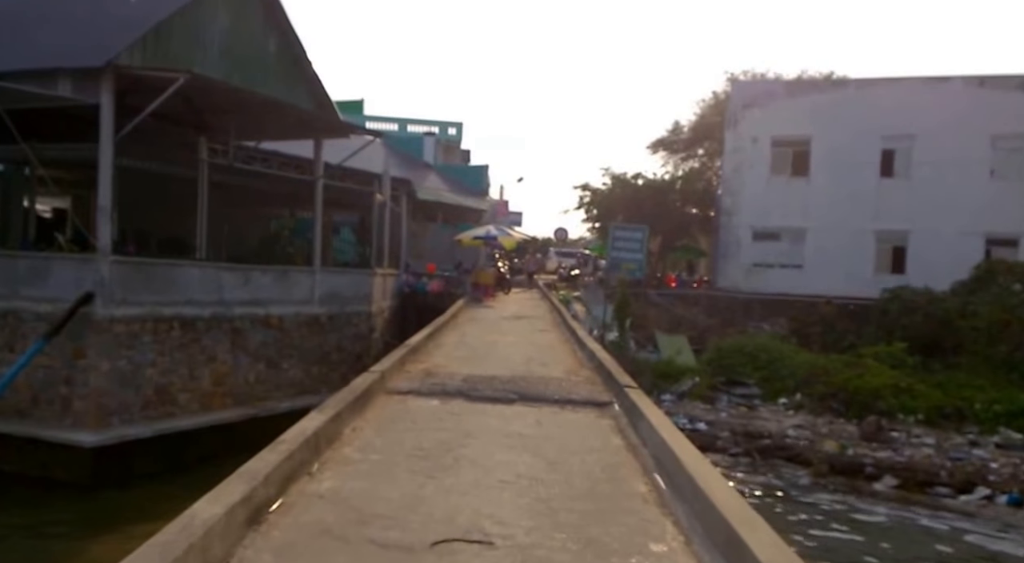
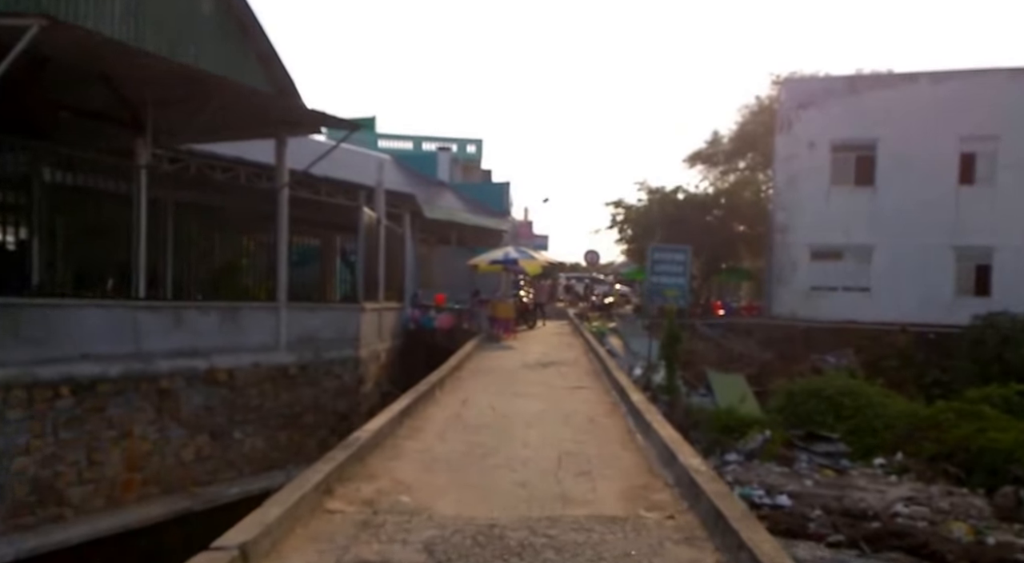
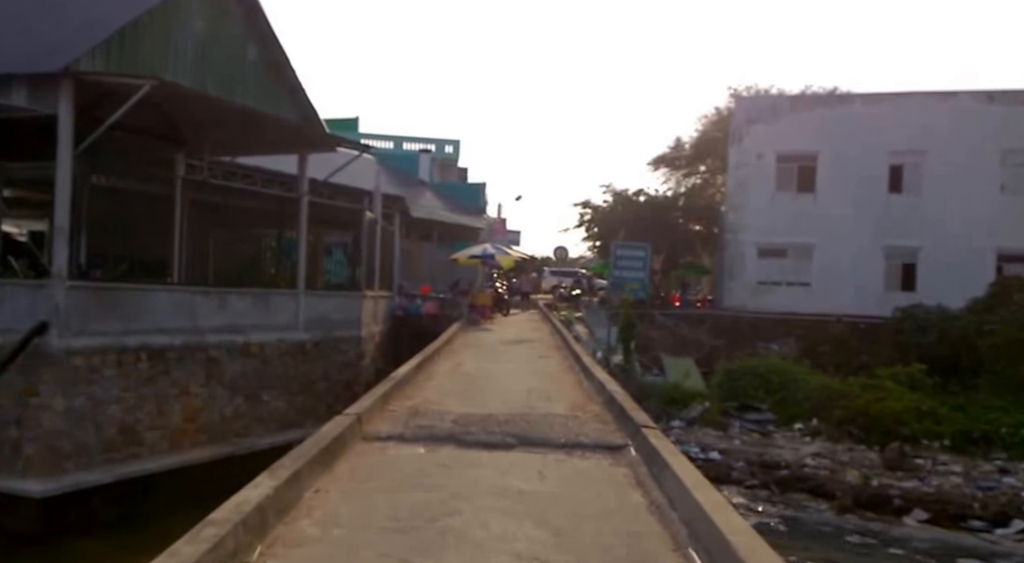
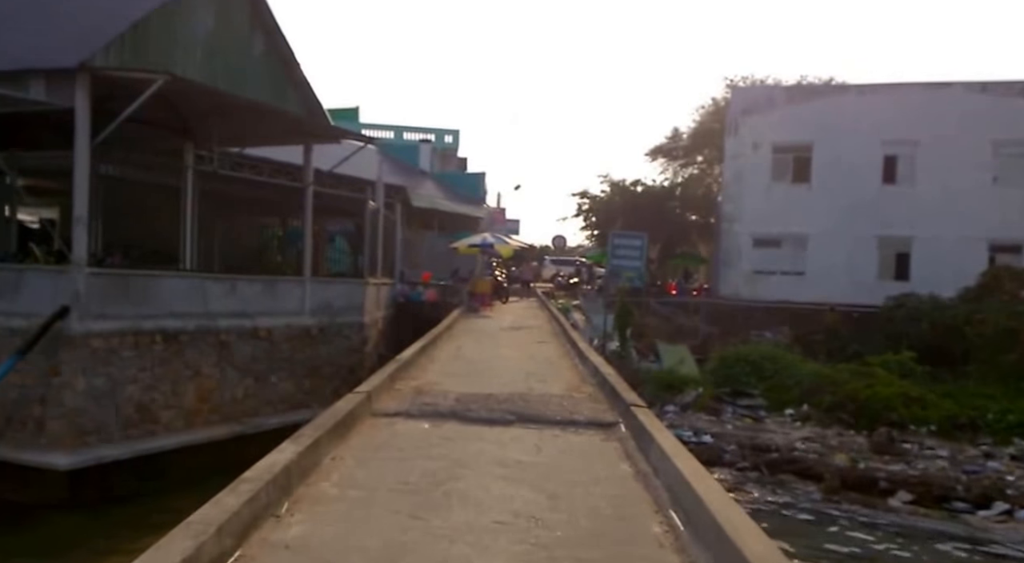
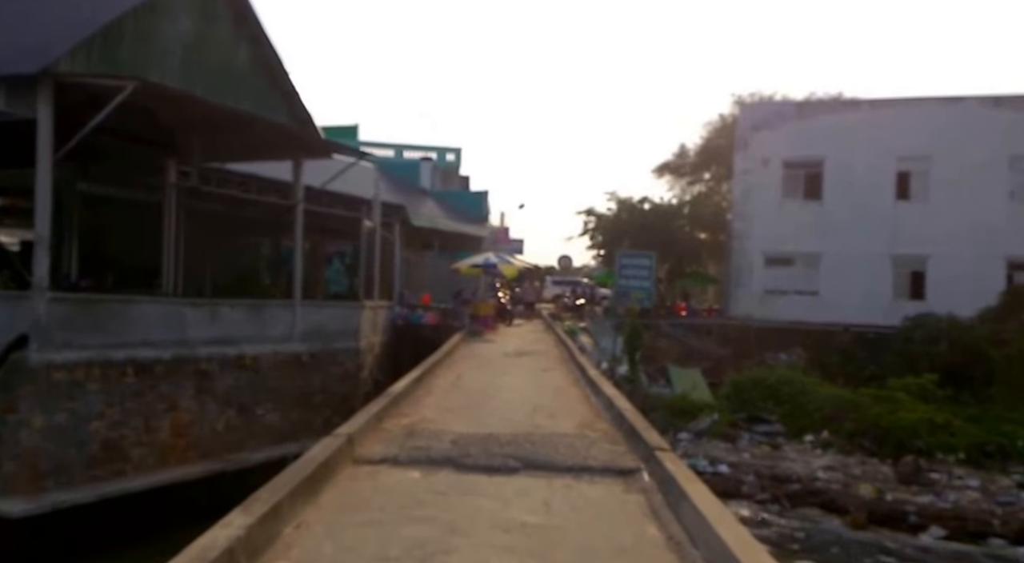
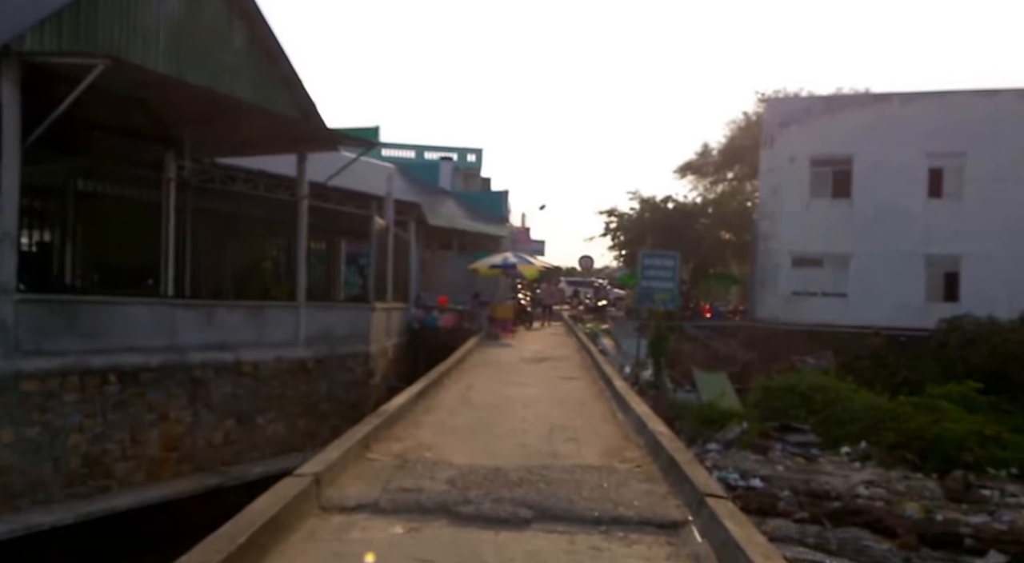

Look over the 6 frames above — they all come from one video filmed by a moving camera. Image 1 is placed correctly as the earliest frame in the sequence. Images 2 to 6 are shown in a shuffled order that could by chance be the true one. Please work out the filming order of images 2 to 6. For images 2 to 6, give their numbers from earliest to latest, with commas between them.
4, 3, 5, 6, 2
